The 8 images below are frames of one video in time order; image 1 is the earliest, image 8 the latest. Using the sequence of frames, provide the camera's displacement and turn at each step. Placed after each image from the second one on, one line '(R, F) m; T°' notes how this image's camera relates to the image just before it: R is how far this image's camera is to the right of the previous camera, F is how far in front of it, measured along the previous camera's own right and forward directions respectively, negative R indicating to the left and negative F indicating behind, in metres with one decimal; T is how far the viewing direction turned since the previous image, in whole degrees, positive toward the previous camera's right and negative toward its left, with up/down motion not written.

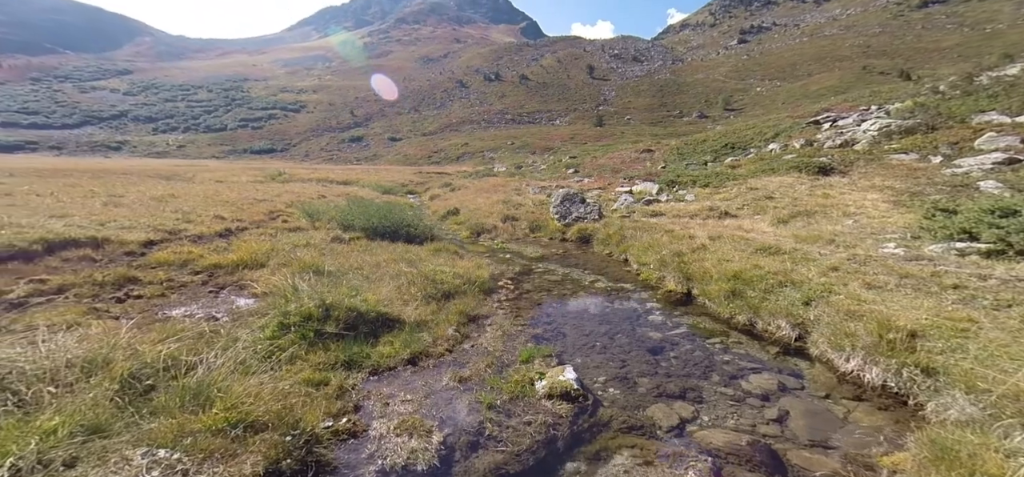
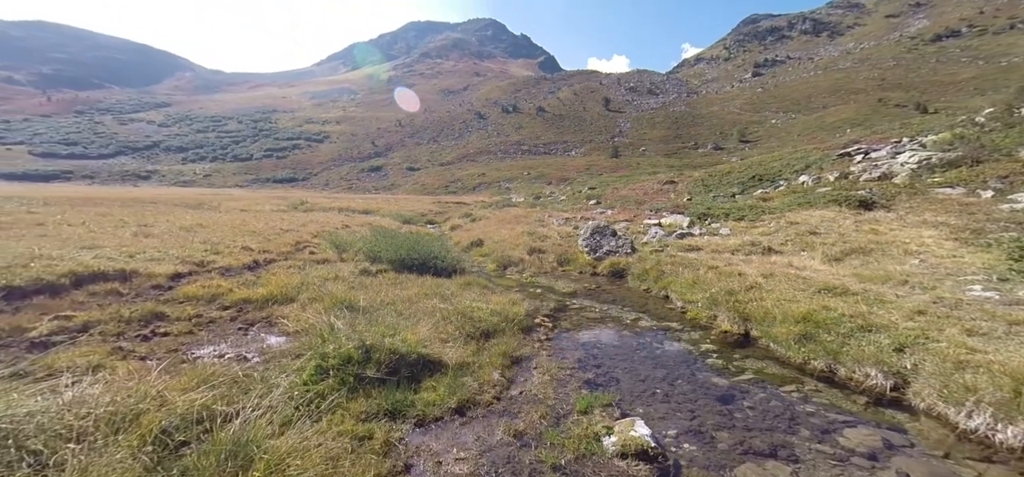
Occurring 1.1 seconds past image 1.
(-0.6, +0.2) m; -2°
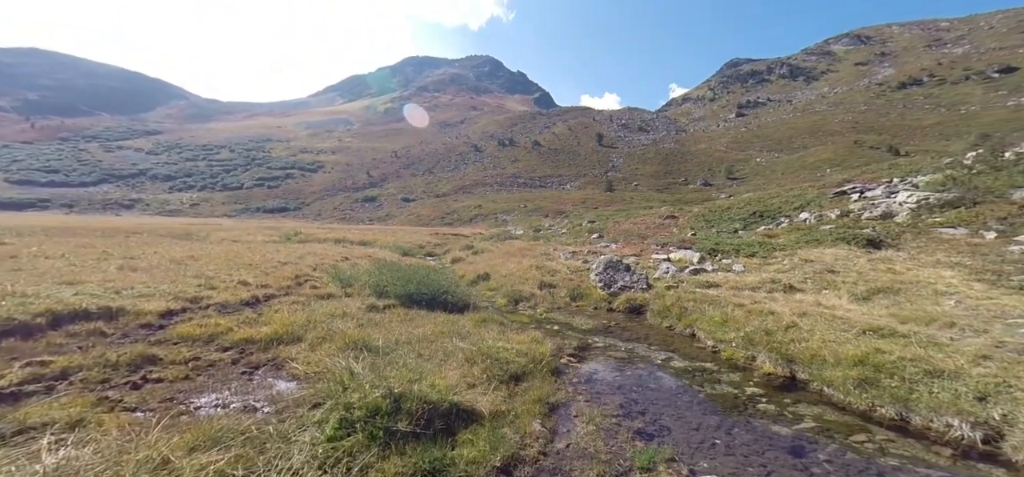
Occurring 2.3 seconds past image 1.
(-0.9, -0.2) m; +1°
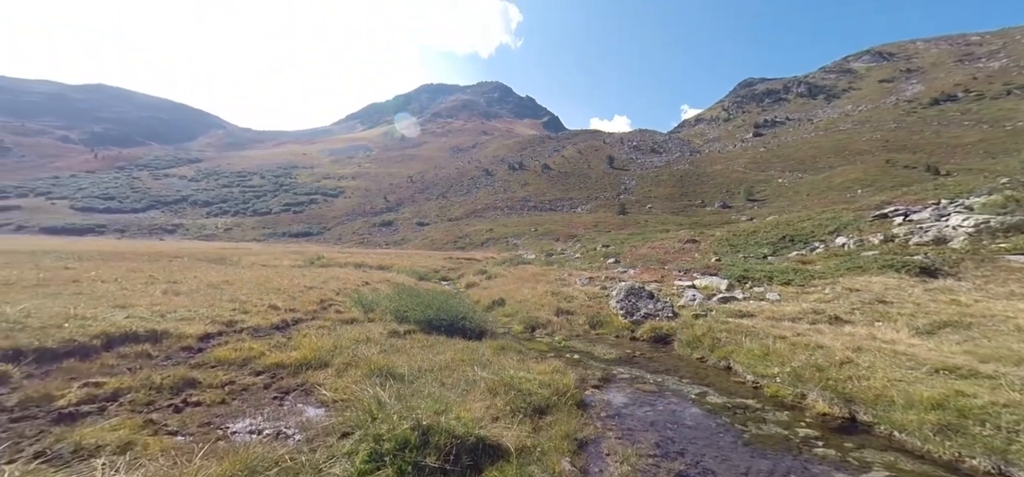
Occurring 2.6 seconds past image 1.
(-0.3, +0.5) m; -2°
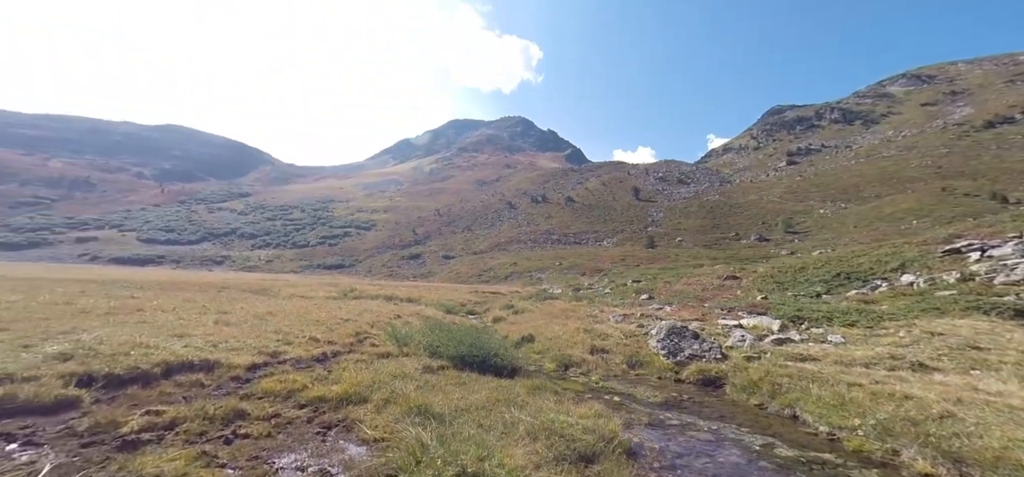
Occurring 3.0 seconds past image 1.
(-0.4, +0.4) m; -3°
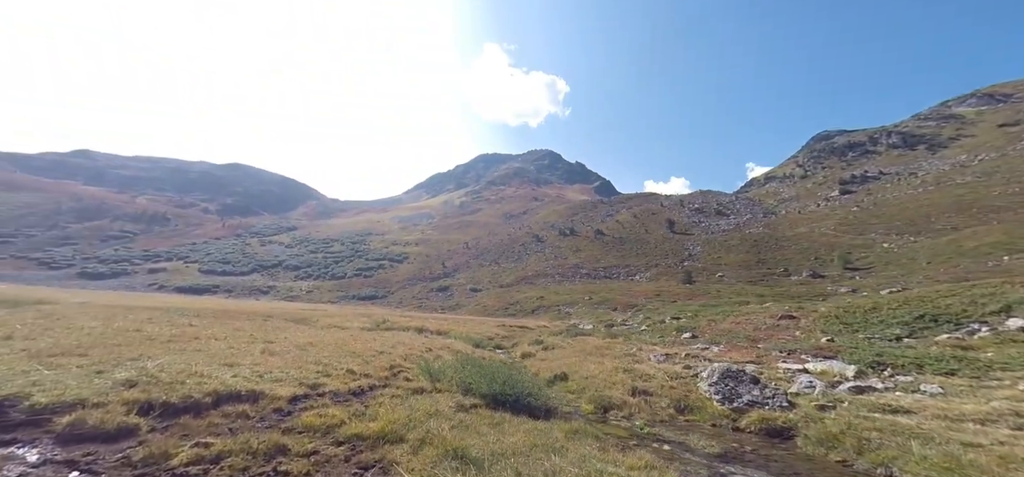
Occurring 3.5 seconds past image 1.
(-0.4, +0.3) m; -4°
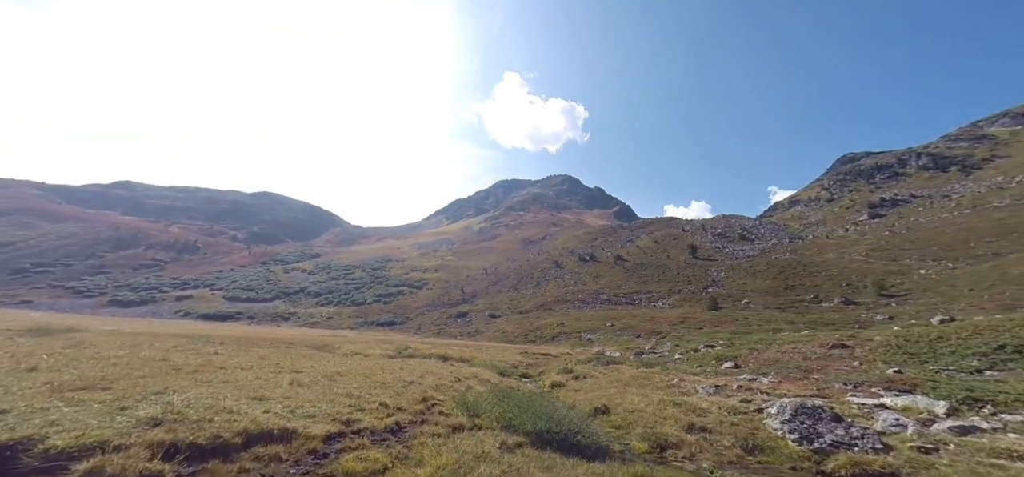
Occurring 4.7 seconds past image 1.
(-1.2, +1.1) m; -2°
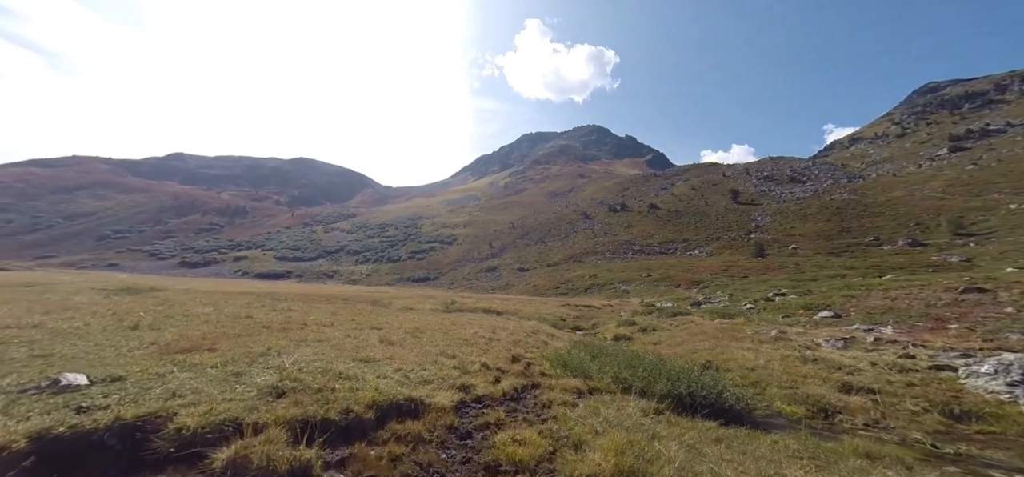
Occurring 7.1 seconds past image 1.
(-3.6, +2.8) m; -3°
